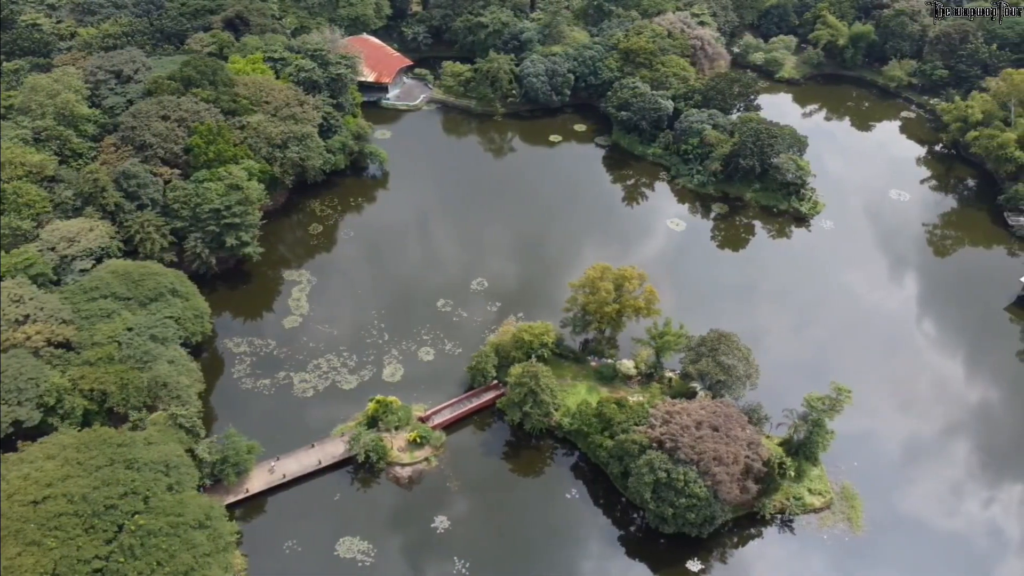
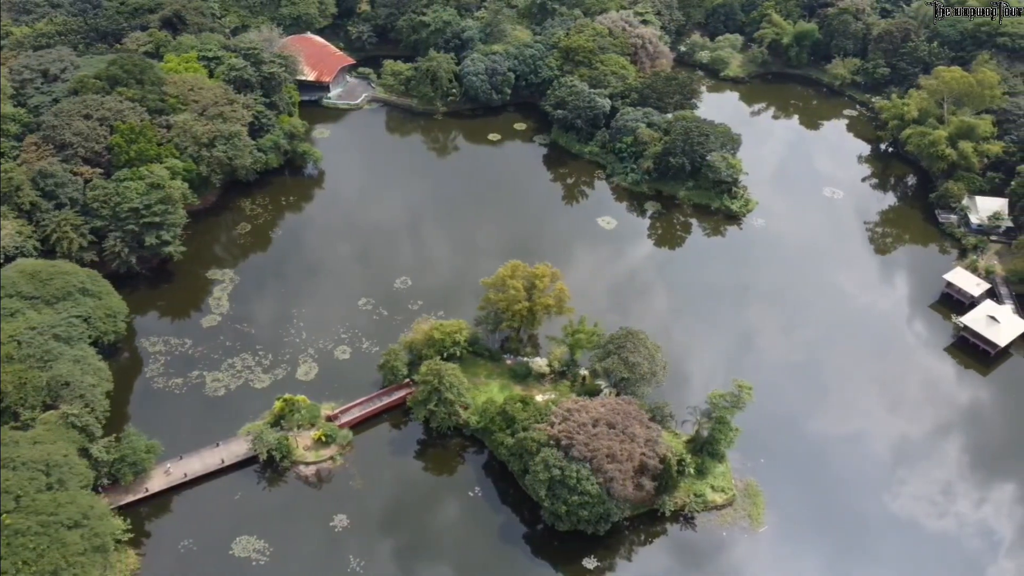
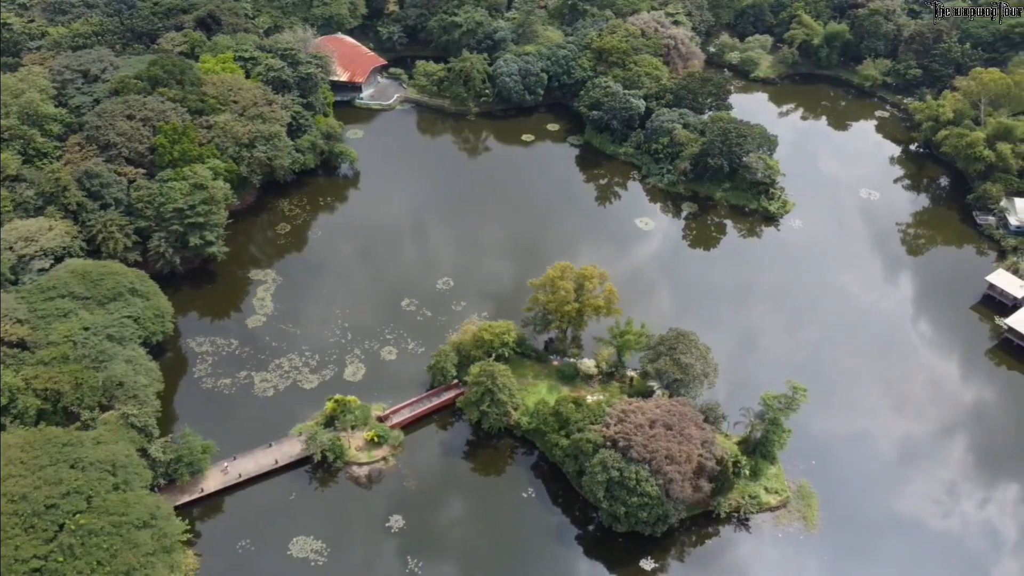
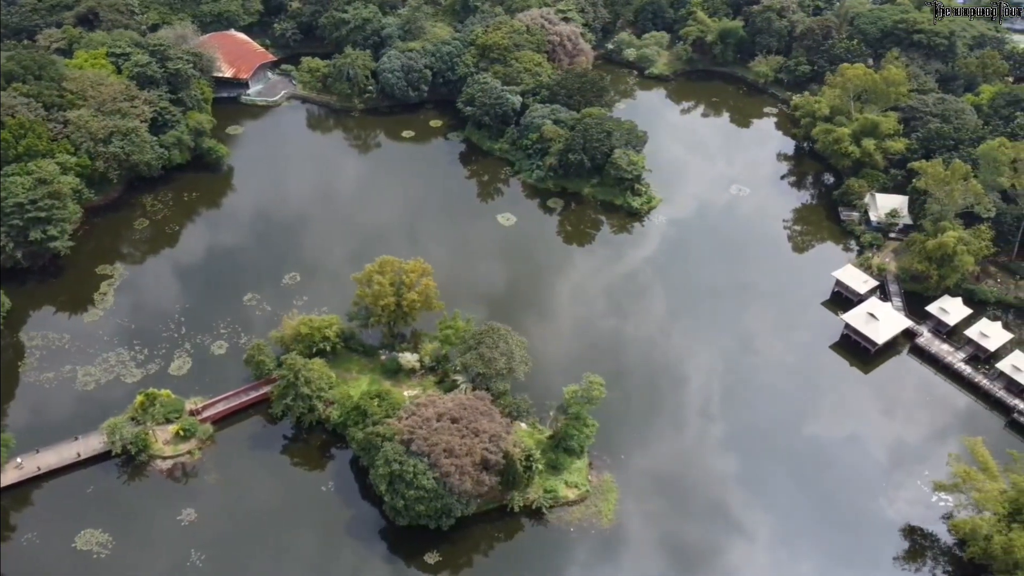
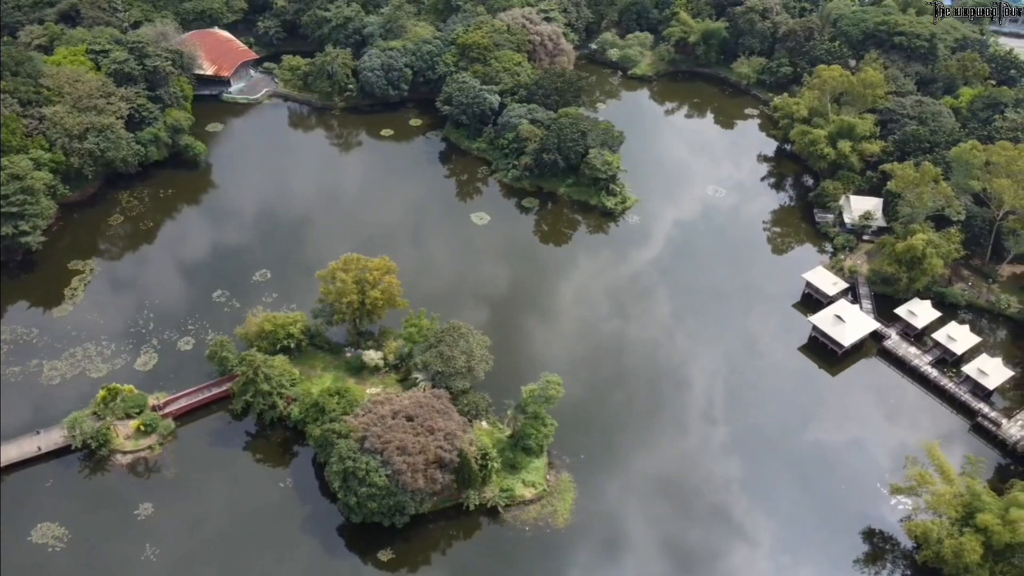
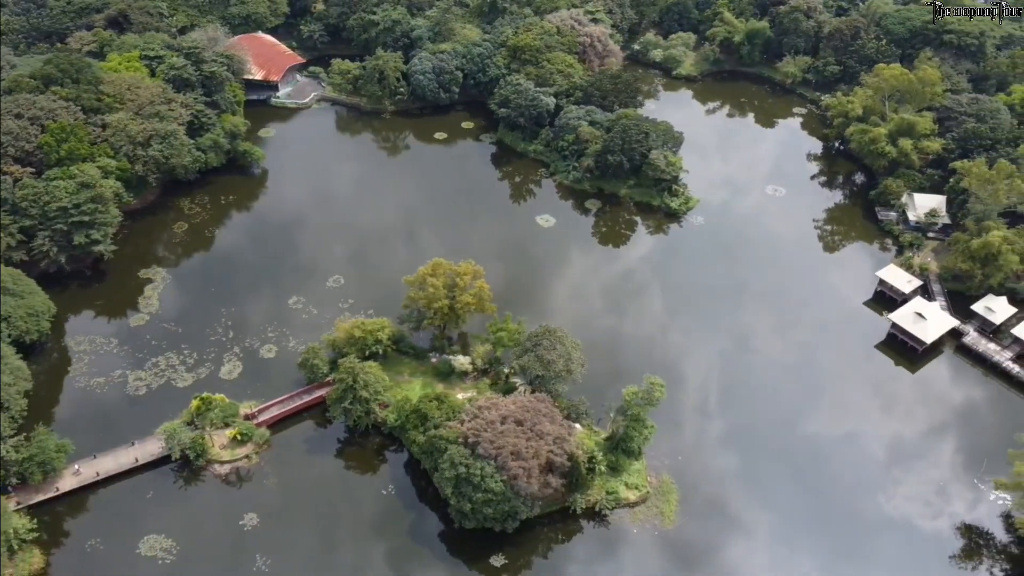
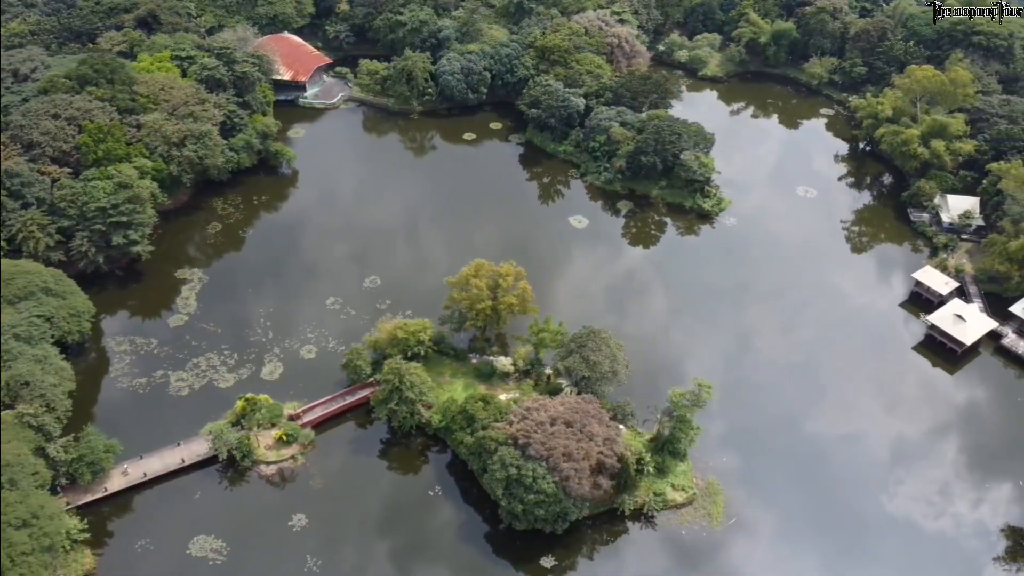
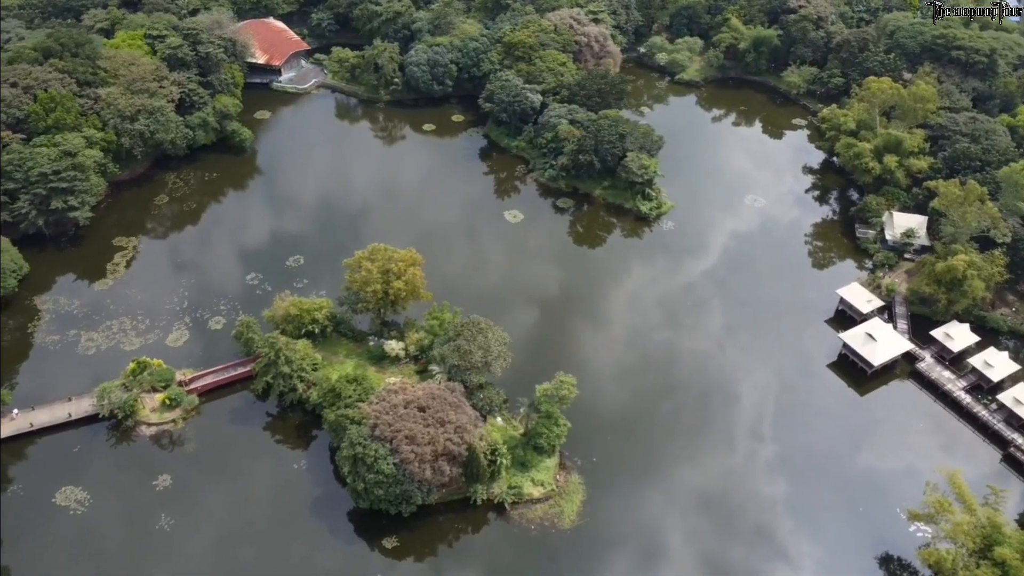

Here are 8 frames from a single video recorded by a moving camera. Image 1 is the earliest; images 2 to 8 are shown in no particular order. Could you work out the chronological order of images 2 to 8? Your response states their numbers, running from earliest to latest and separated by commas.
3, 2, 7, 6, 4, 5, 8
